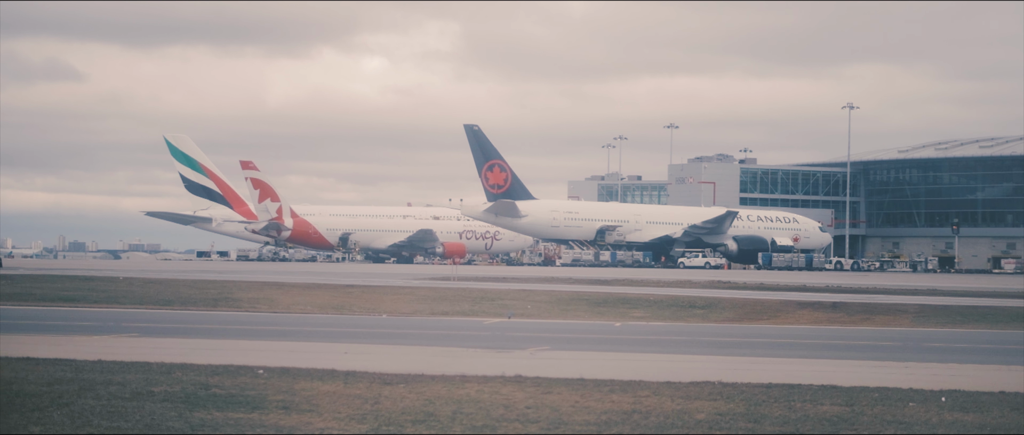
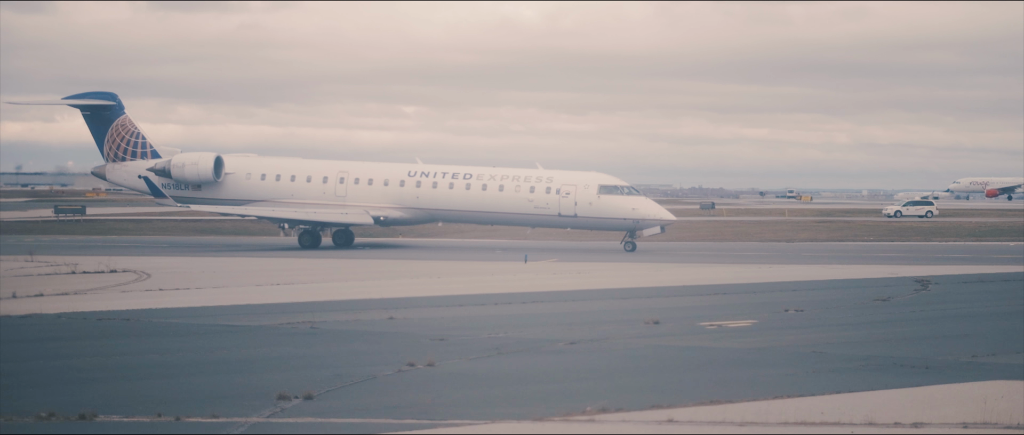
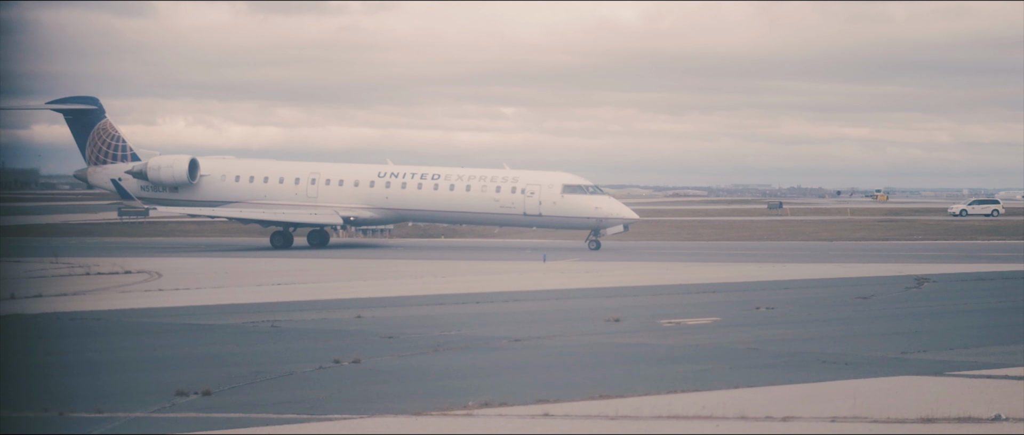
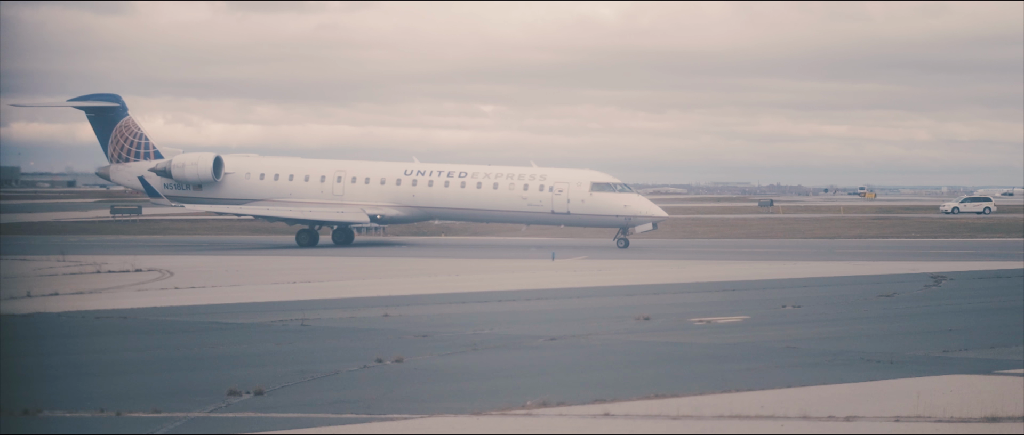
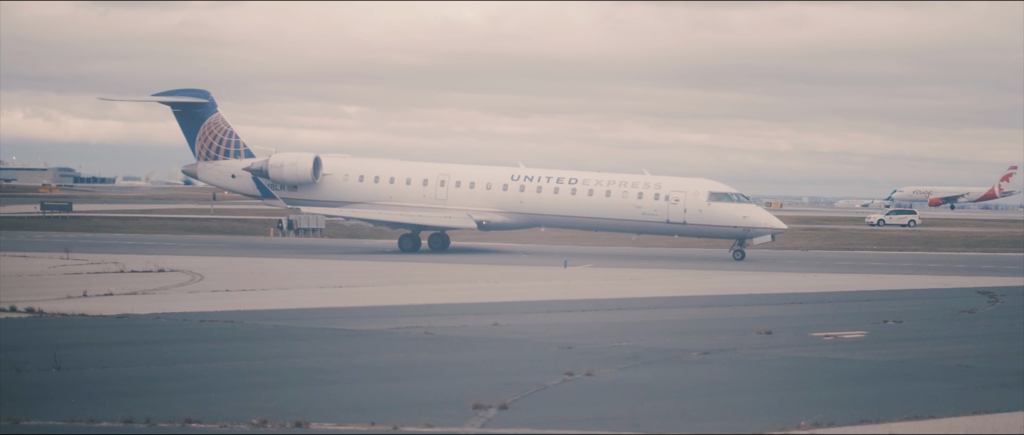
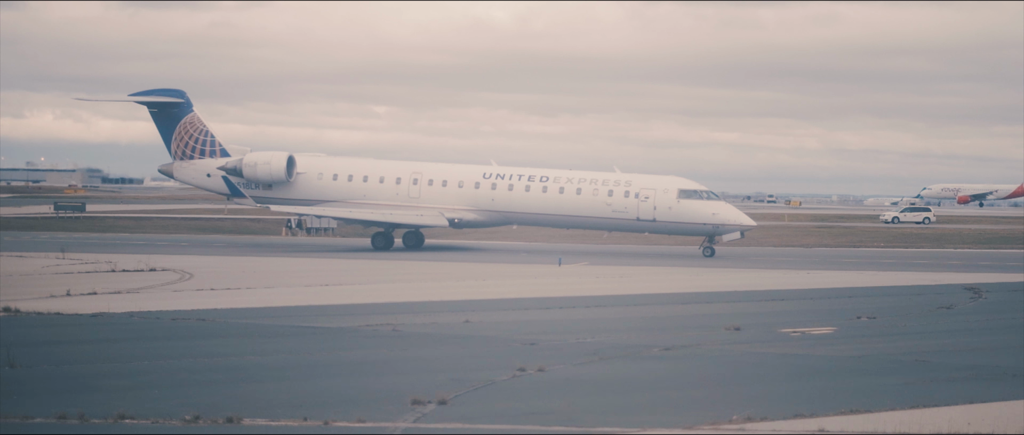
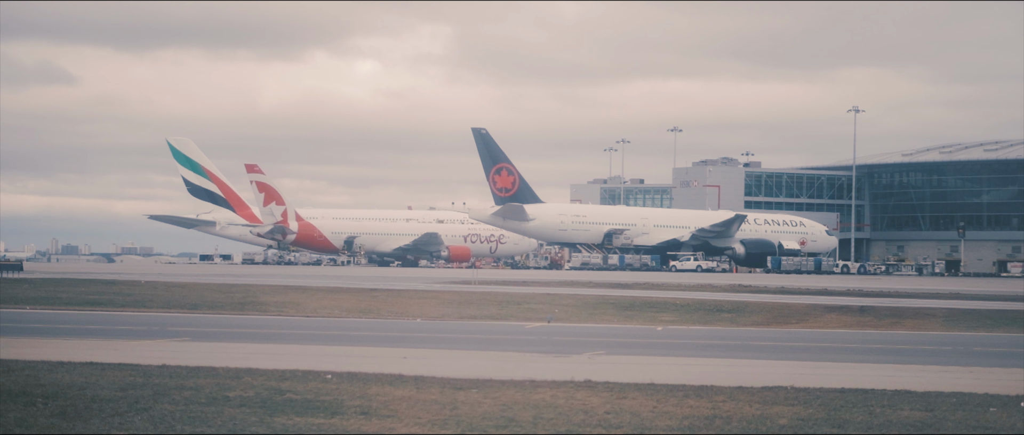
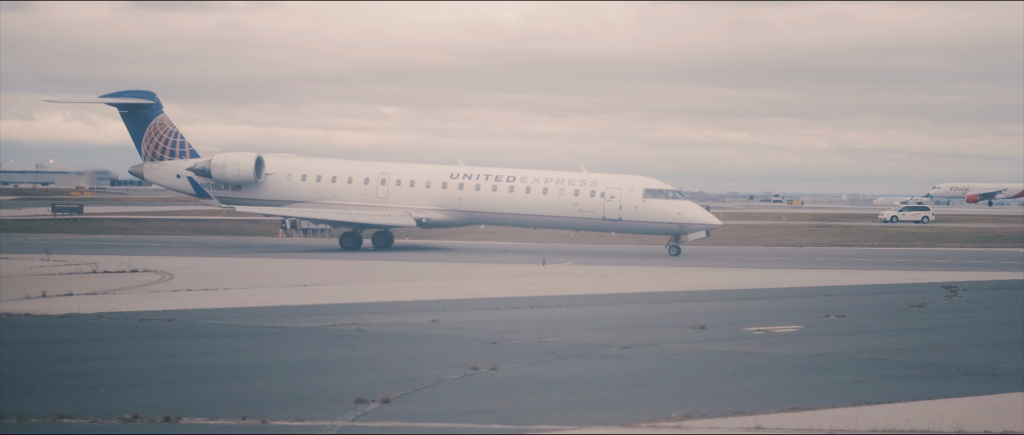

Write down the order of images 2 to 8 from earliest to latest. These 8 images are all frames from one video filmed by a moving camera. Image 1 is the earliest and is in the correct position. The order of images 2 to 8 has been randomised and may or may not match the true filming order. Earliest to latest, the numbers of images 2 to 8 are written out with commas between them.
7, 3, 4, 2, 8, 6, 5
